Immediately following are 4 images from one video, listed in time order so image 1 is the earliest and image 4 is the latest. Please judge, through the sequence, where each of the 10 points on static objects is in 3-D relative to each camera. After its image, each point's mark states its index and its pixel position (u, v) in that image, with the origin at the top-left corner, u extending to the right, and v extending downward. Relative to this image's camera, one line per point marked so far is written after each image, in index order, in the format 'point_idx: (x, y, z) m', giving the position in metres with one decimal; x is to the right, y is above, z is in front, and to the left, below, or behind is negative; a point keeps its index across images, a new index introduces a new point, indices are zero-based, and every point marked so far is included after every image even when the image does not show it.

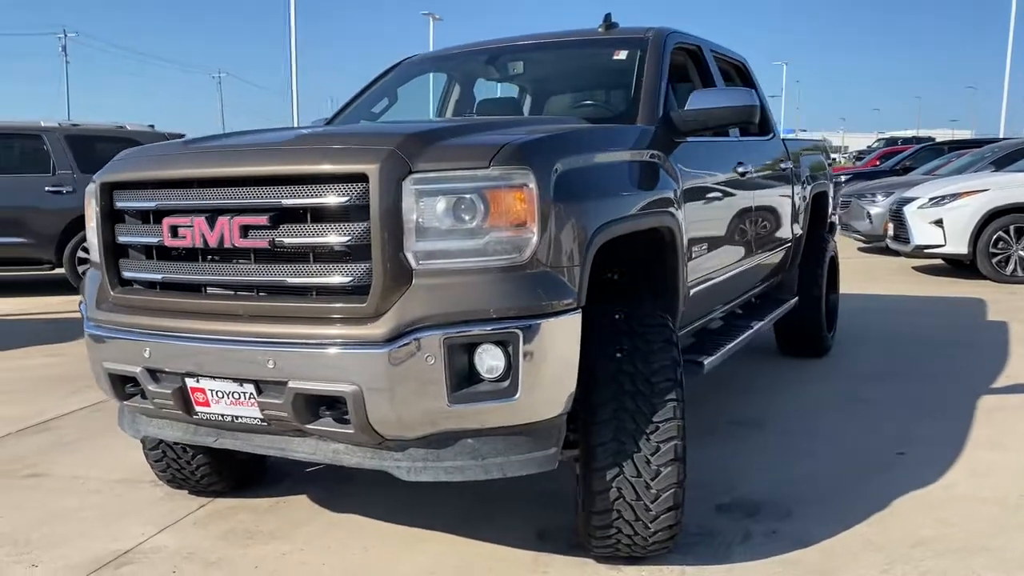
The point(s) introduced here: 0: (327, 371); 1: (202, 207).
0: (-0.5, -0.2, +2.4) m
1: (-0.9, +0.2, +2.6) m
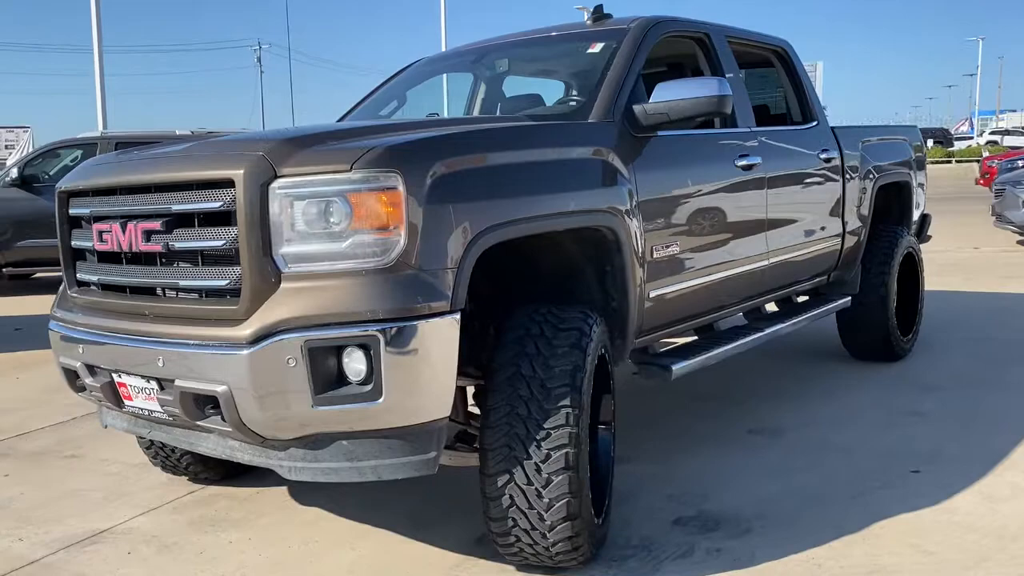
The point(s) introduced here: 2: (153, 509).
0: (-0.9, -0.2, +2.5) m
1: (-1.2, +0.2, +2.8) m
2: (-1.5, -0.9, +3.6) m
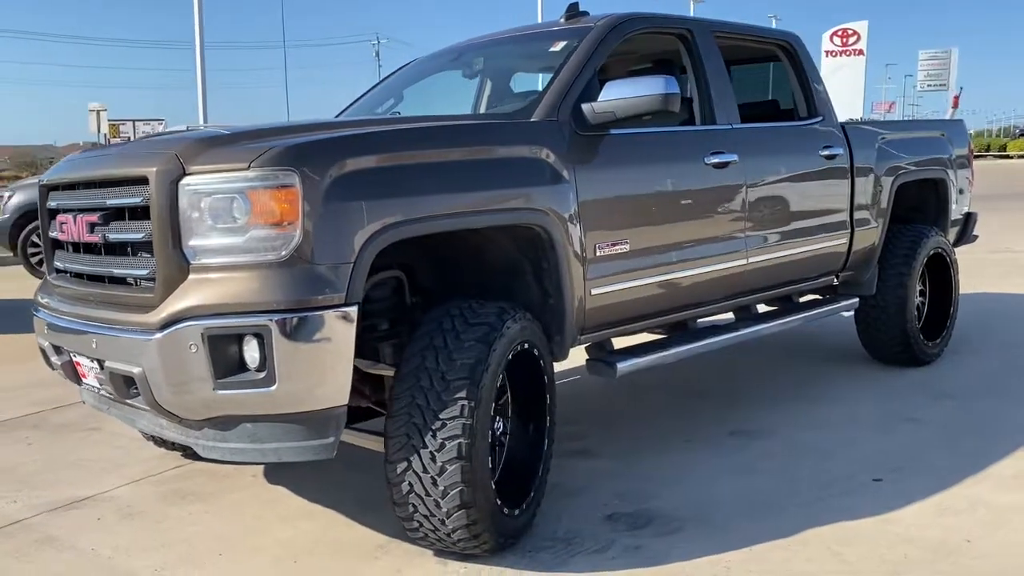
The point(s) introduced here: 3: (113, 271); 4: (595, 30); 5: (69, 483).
0: (-1.2, -0.2, +2.7) m
1: (-1.5, +0.3, +3.0) m
2: (-1.7, -0.9, +3.9) m
3: (-1.3, +0.1, +2.9) m
4: (+0.4, +1.1, +3.7) m
5: (-2.0, -0.9, +3.9) m
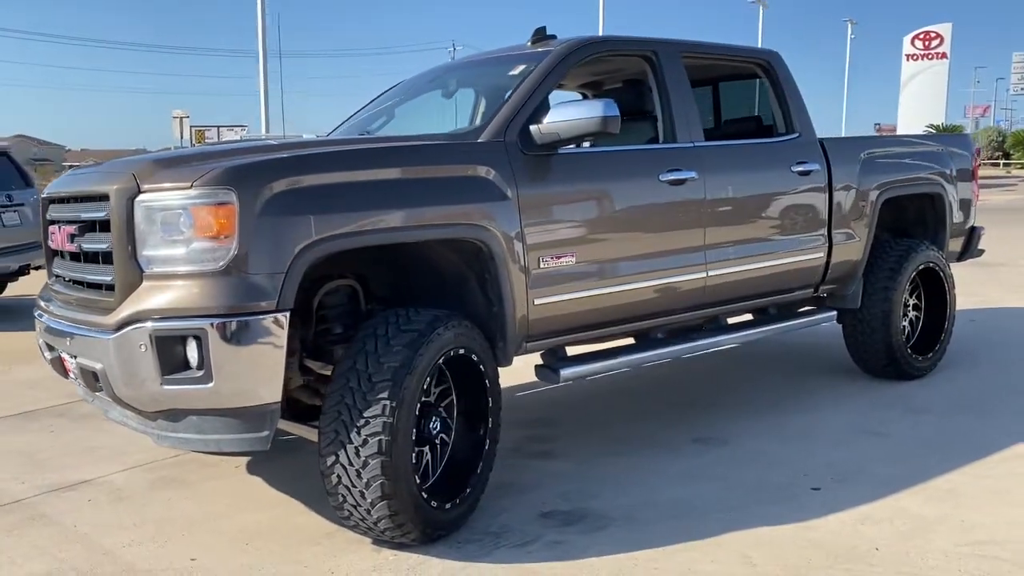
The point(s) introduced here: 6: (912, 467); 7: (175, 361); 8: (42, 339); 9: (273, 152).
0: (-1.4, -0.2, +3.0) m
1: (-1.7, +0.3, +3.4) m
2: (-1.8, -0.9, +4.3) m
3: (-1.5, 0.0, +3.2) m
4: (+0.2, +1.0, +3.9) m
5: (-2.1, -0.9, +4.3) m
6: (+1.8, -0.8, +3.9) m
7: (-1.1, -0.2, +2.9) m
8: (-1.9, -0.2, +3.6) m
9: (-0.9, +0.5, +3.2) m
